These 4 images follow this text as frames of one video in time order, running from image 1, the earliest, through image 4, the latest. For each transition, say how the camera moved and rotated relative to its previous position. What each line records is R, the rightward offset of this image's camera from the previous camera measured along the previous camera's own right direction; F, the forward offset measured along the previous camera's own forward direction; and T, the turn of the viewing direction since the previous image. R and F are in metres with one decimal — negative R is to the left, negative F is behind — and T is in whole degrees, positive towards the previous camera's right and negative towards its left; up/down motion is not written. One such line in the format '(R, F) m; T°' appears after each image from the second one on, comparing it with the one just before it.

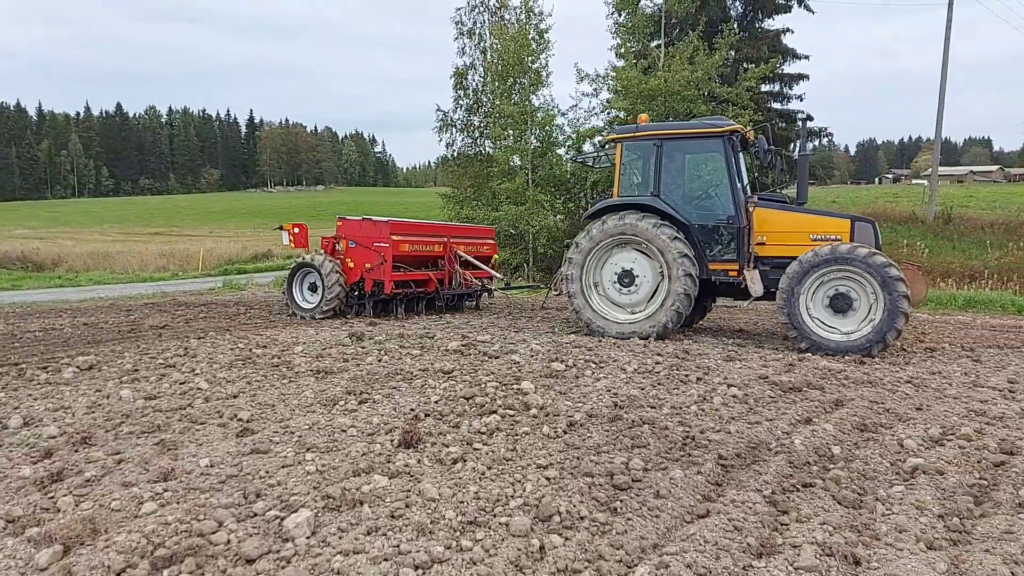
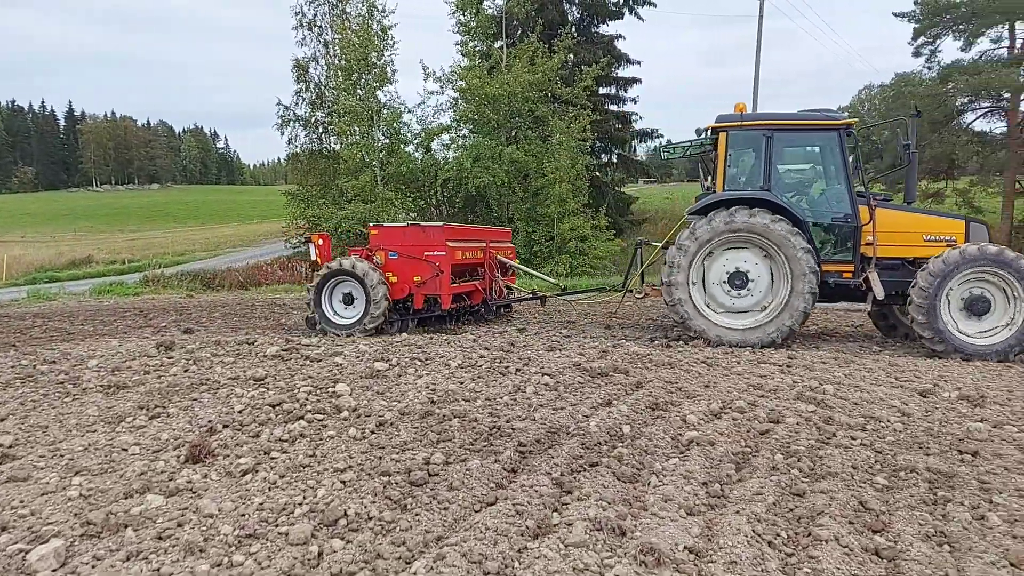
(+0.3, 0.0) m; +11°
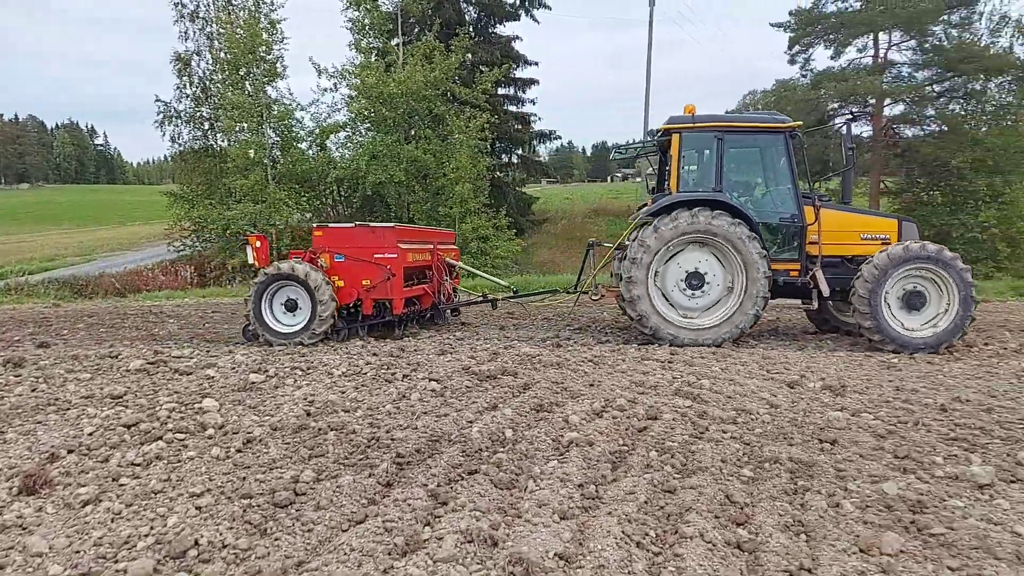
(+0.1, +0.1) m; +8°
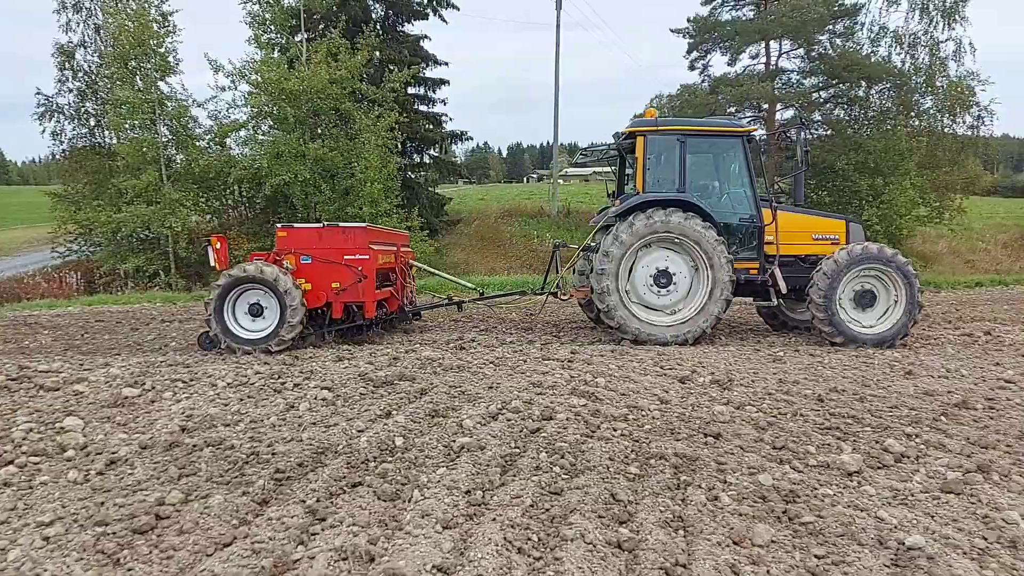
(+0.2, +0.1) m; +7°
